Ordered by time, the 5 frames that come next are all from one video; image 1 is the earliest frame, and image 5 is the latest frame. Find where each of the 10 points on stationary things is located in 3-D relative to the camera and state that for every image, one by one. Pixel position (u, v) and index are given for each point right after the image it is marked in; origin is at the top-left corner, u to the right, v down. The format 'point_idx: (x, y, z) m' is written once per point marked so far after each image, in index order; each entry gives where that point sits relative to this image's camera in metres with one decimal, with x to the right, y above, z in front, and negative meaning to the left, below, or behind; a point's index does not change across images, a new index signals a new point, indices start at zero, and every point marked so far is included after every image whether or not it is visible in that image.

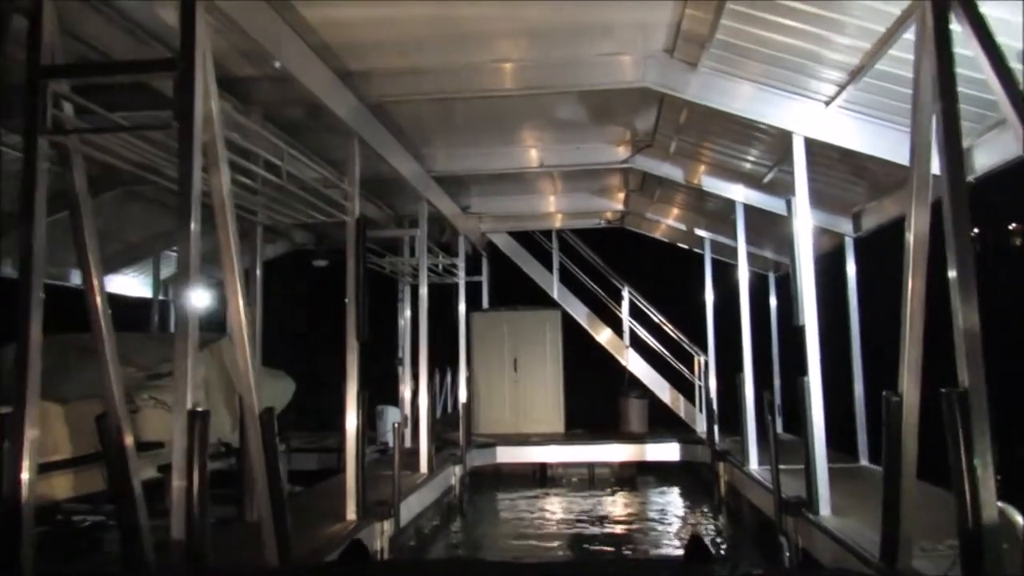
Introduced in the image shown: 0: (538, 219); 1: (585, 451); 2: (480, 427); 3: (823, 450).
0: (+0.3, +0.8, +9.5) m
1: (+0.8, -1.8, +8.8) m
2: (-0.4, -1.7, +9.9) m
3: (+1.7, -0.9, +4.4) m
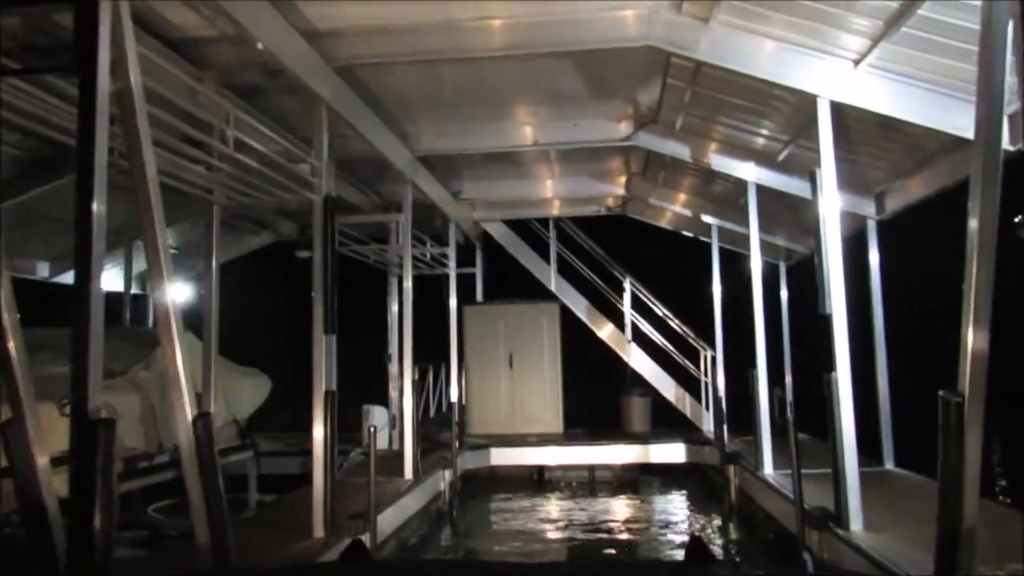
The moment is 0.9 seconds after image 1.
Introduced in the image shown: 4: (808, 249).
0: (+0.3, +0.9, +9.0) m
1: (+0.8, -1.7, +8.3) m
2: (-0.5, -1.6, +9.4) m
3: (+1.6, -0.8, +3.9) m
4: (+2.8, +0.4, +7.8) m
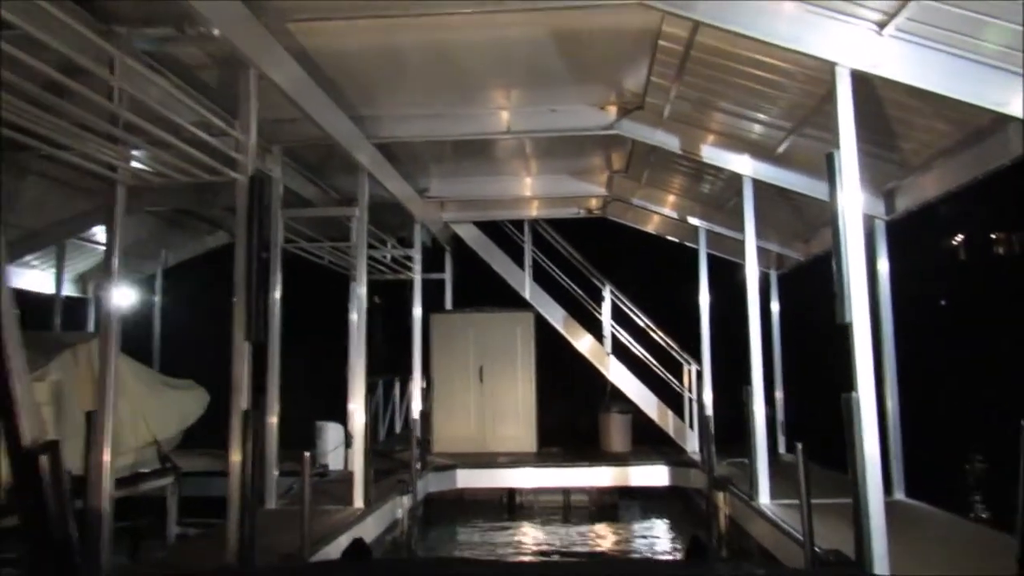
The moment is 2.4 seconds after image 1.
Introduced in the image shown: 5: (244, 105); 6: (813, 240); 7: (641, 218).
0: (0.0, +0.8, +8.3) m
1: (+0.5, -1.7, +7.6) m
2: (-0.8, -1.7, +8.7) m
3: (+1.5, -0.8, +3.3) m
4: (+2.6, +0.3, +7.2) m
5: (-1.2, +0.8, +3.7) m
6: (+2.6, +0.4, +7.0) m
7: (+1.3, +0.7, +8.5) m
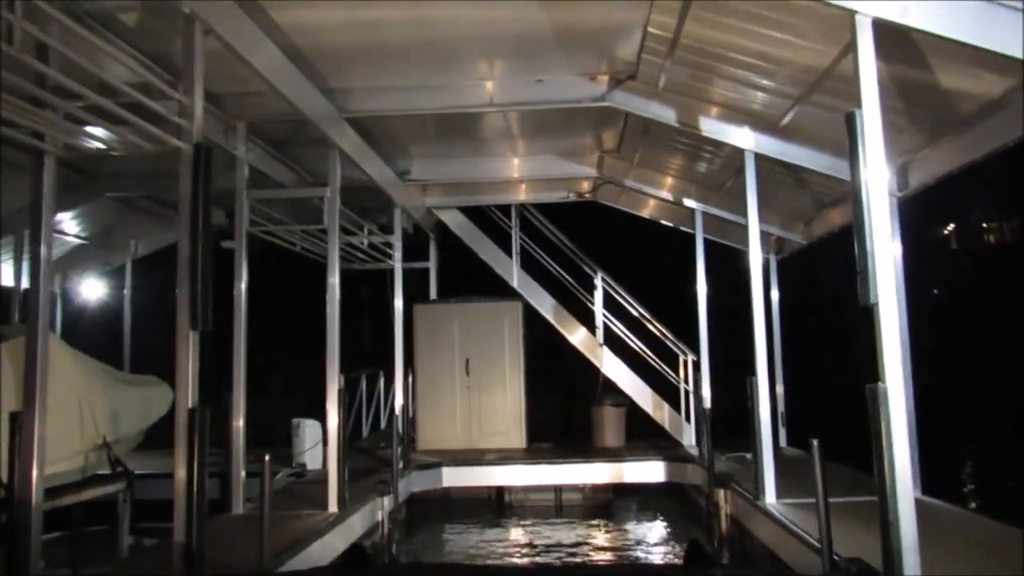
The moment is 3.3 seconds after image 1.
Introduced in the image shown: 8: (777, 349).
0: (-0.1, +0.9, +7.9) m
1: (+0.4, -1.6, +7.2) m
2: (-0.9, -1.6, +8.3) m
3: (+1.4, -0.7, +2.9) m
4: (+2.4, +0.4, +6.9) m
5: (-1.3, +0.9, +3.3) m
6: (+2.5, +0.5, +6.6) m
7: (+1.2, +0.9, +8.1) m
8: (+2.3, -0.5, +7.0) m
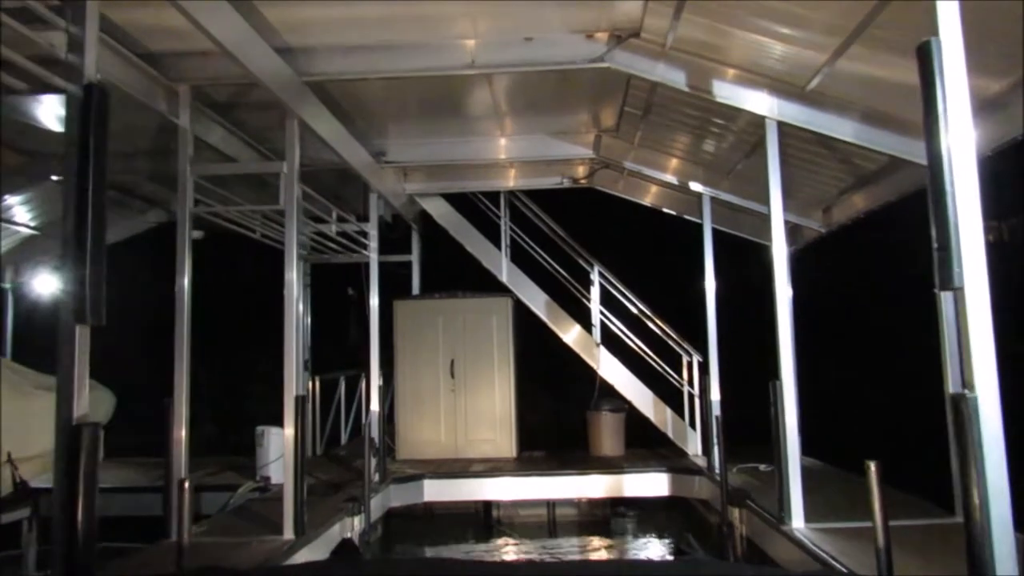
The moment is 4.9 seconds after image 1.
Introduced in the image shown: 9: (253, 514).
0: (-0.2, +1.0, +7.2) m
1: (+0.3, -1.6, +6.6) m
2: (-1.0, -1.5, +7.6) m
3: (+1.3, -0.7, +2.2) m
4: (+2.4, +0.5, +6.2) m
5: (-1.4, +0.9, +2.6) m
6: (+2.4, +0.6, +6.0) m
7: (+1.1, +0.9, +7.5) m
8: (+2.2, -0.5, +6.4) m
9: (-1.6, -1.4, +5.0) m
